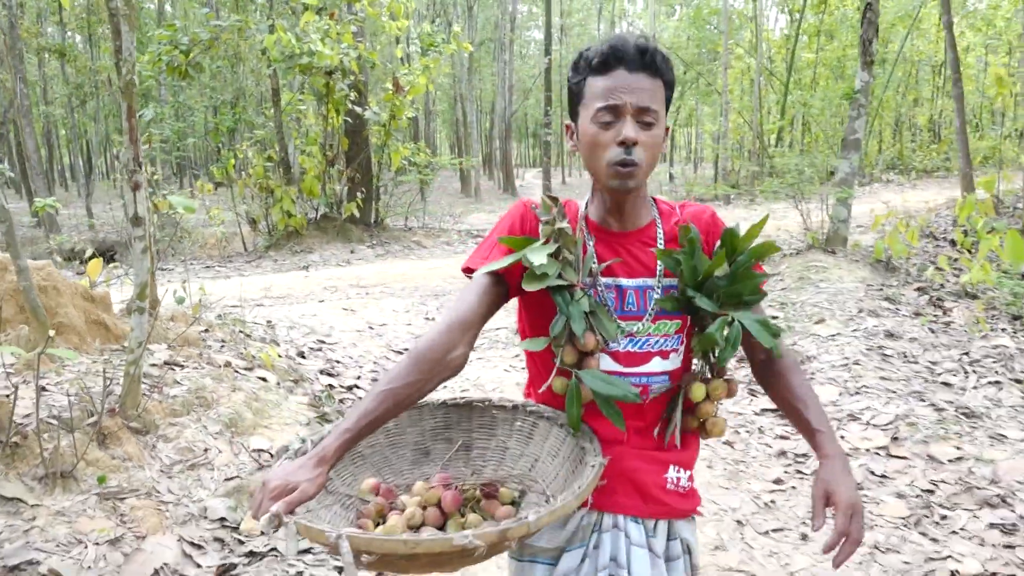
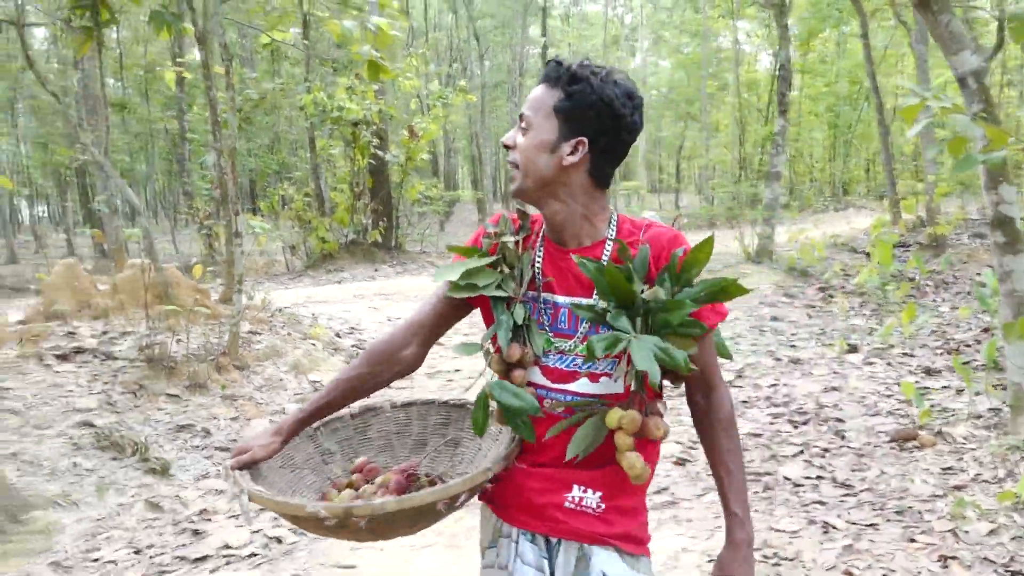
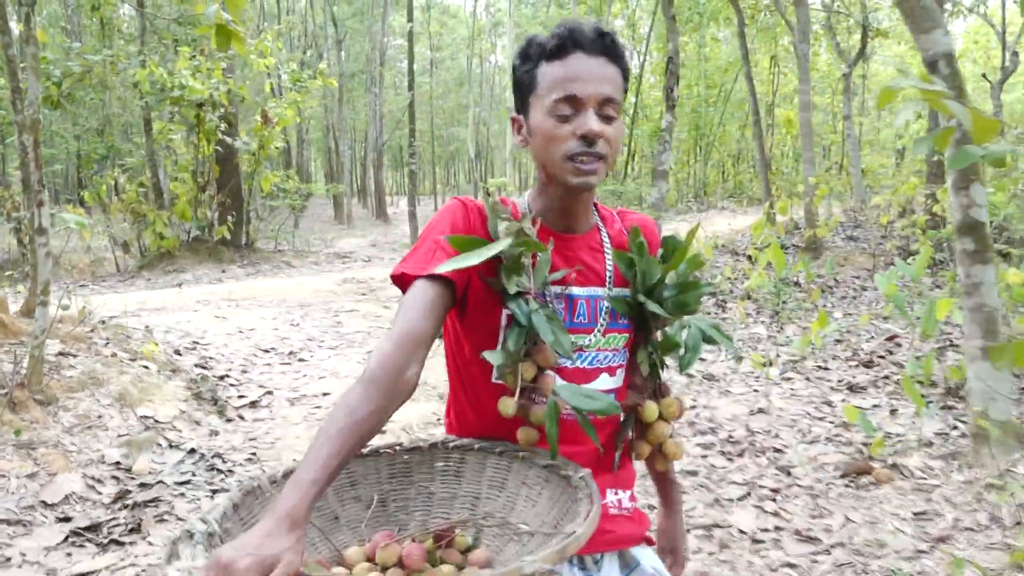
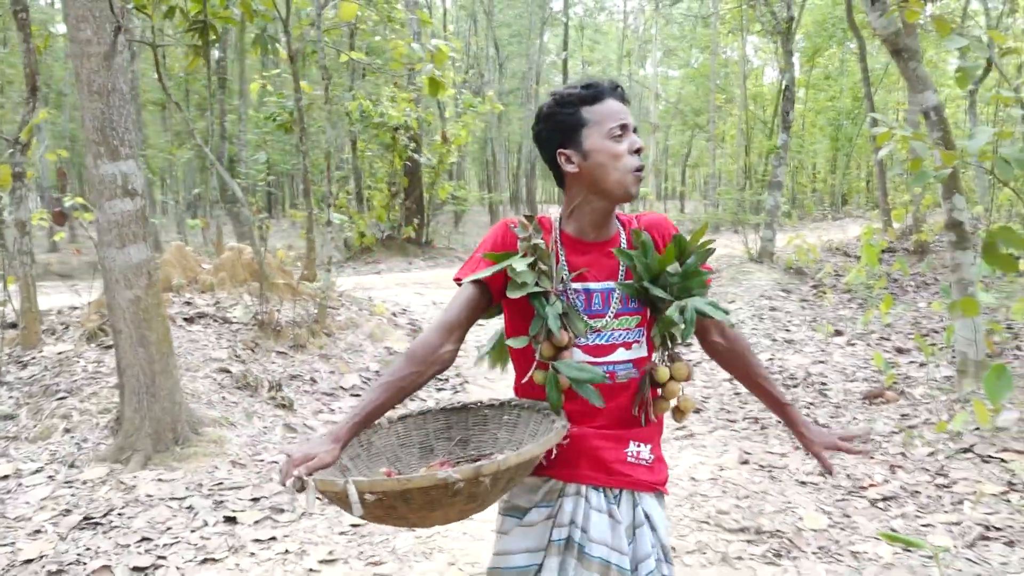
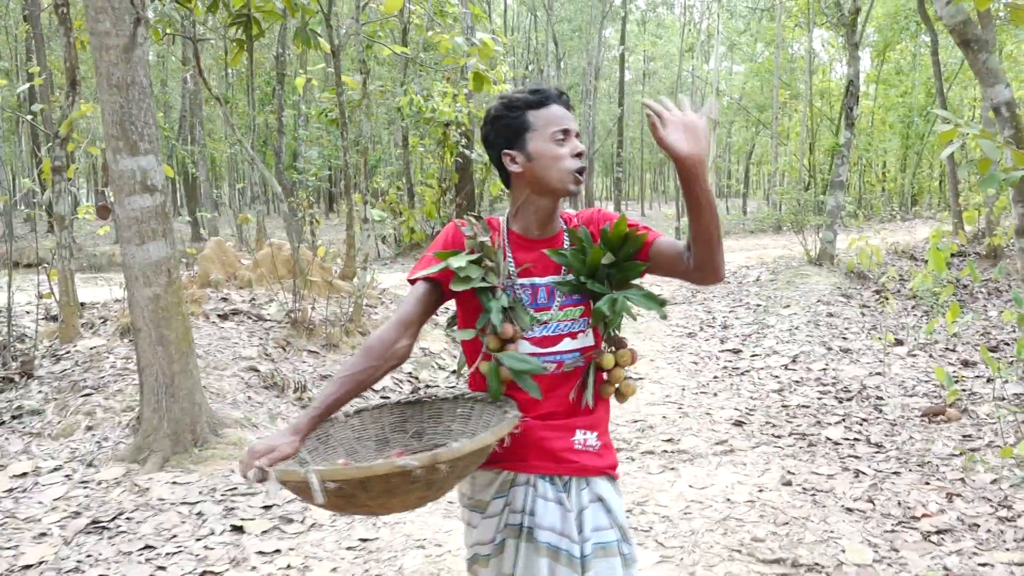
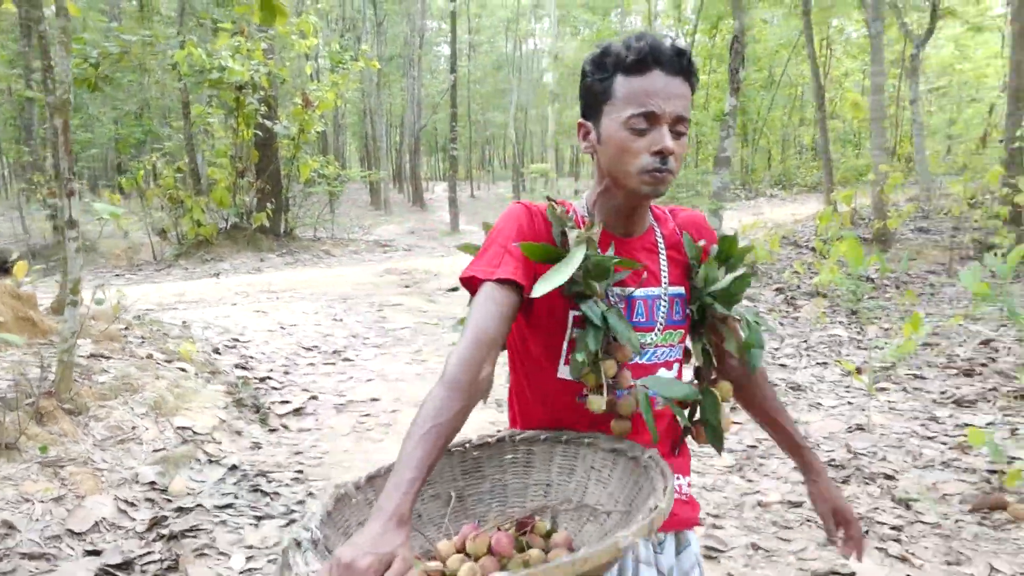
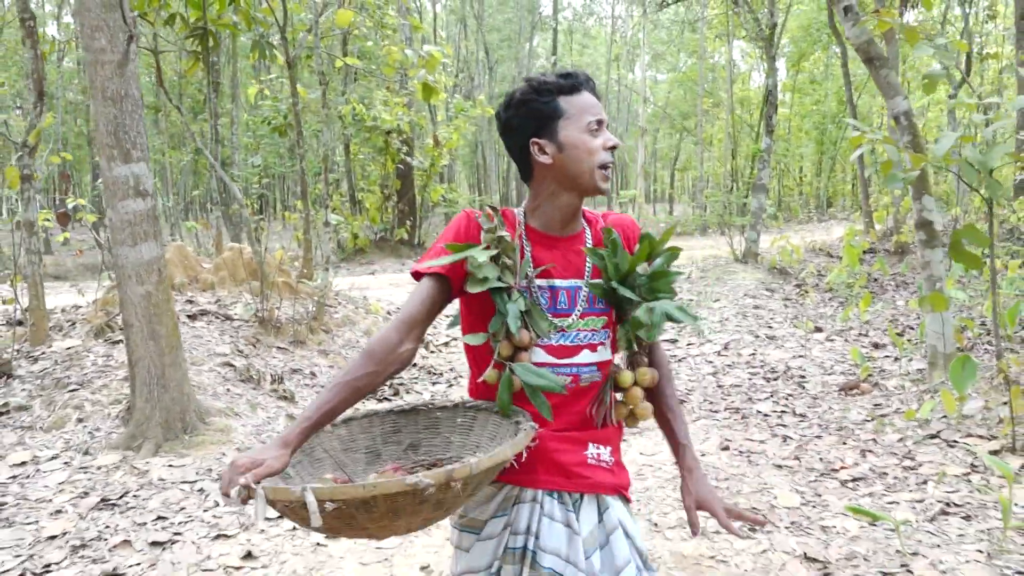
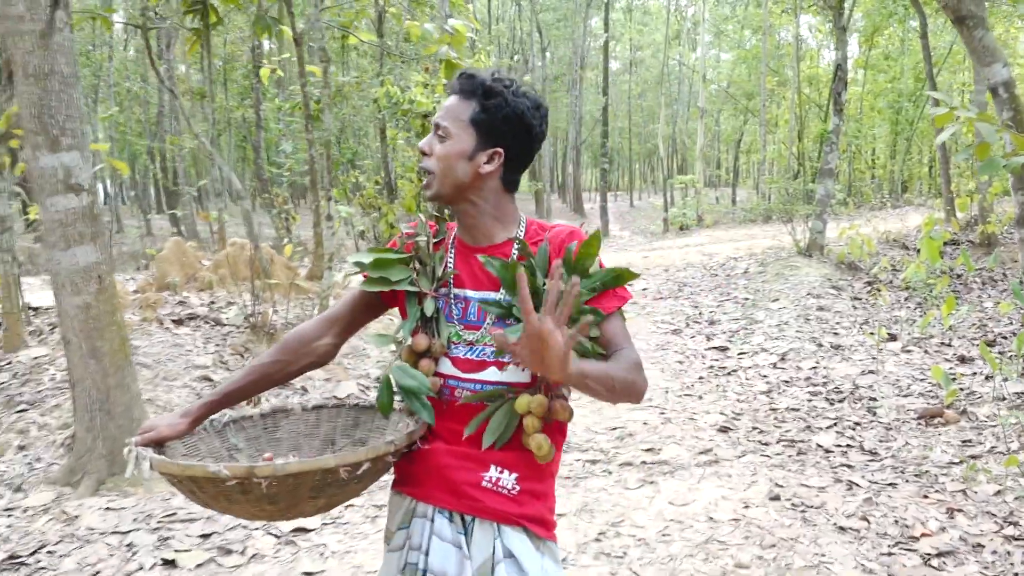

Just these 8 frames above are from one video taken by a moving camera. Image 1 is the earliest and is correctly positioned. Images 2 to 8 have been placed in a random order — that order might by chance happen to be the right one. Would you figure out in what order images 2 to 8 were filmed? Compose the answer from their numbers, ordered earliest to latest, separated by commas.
6, 3, 2, 8, 5, 4, 7
